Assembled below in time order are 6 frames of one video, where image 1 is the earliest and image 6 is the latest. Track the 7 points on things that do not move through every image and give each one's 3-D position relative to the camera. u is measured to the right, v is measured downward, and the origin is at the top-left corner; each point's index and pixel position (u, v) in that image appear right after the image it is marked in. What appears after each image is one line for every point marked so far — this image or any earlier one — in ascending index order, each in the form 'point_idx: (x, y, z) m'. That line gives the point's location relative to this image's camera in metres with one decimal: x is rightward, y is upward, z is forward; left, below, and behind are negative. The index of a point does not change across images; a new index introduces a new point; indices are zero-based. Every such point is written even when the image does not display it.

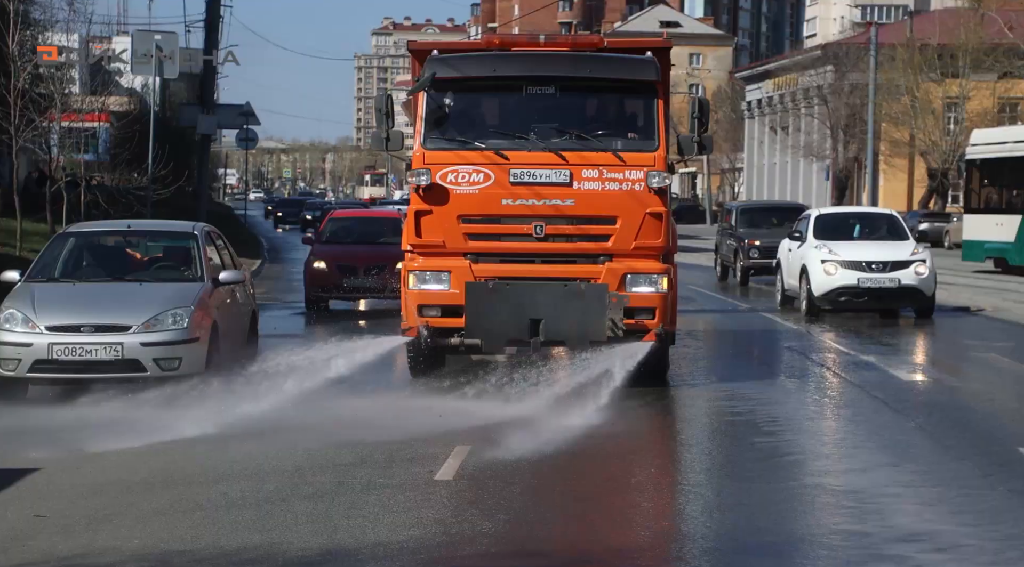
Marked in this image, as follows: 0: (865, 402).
0: (+3.0, -1.0, +14.2) m
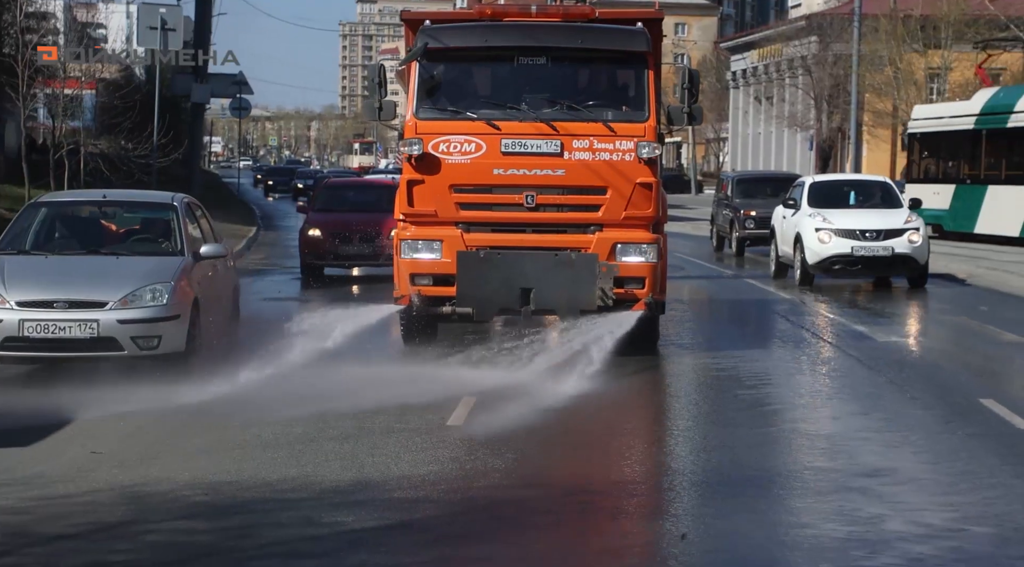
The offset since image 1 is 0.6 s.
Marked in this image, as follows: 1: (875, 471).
0: (+3.0, -0.7, +15.3) m
1: (+2.1, -1.1, +9.9) m
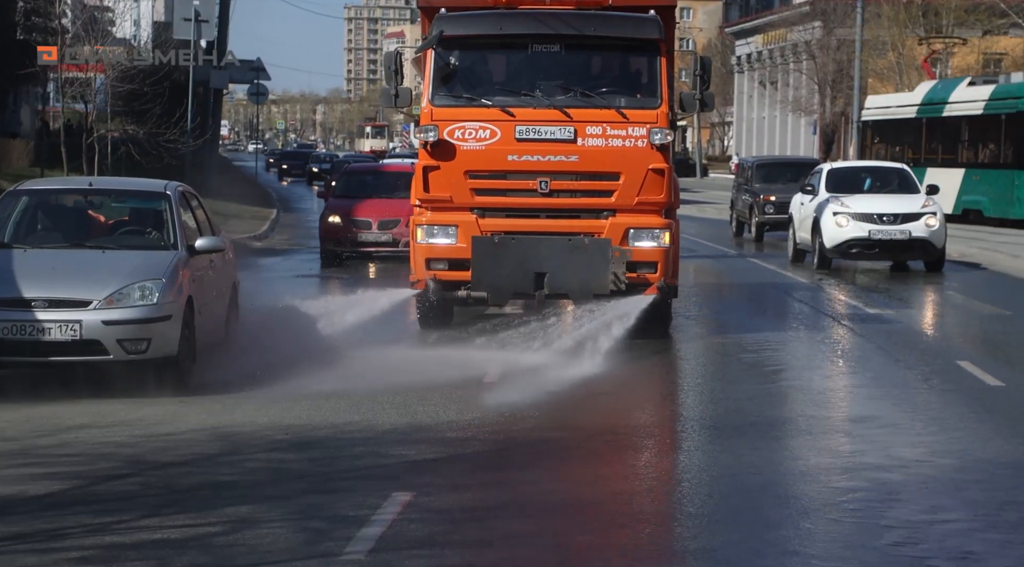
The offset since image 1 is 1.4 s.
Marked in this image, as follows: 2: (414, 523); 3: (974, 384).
0: (+3.2, -0.5, +16.8) m
1: (+2.3, -0.9, +11.4) m
2: (-0.5, -1.1, +7.8) m
3: (+3.6, -0.8, +13.1) m
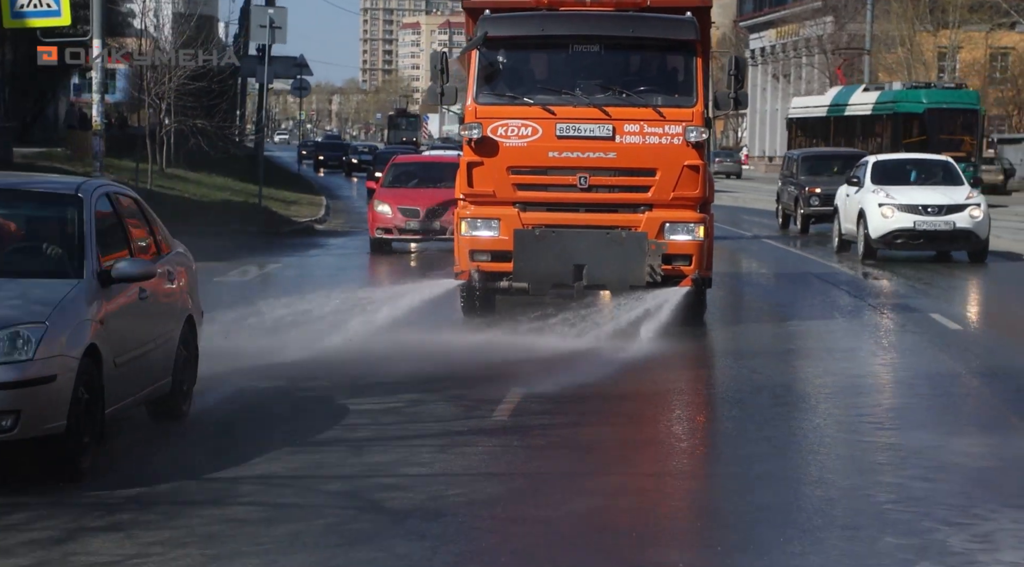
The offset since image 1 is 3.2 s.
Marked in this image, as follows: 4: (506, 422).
0: (+3.9, -0.1, +20.4) m
1: (+3.0, -0.6, +15.0) m
2: (+0.1, -0.8, +11.4) m
3: (+4.2, -0.4, +16.6) m
4: (-0.1, -0.9, +10.6) m
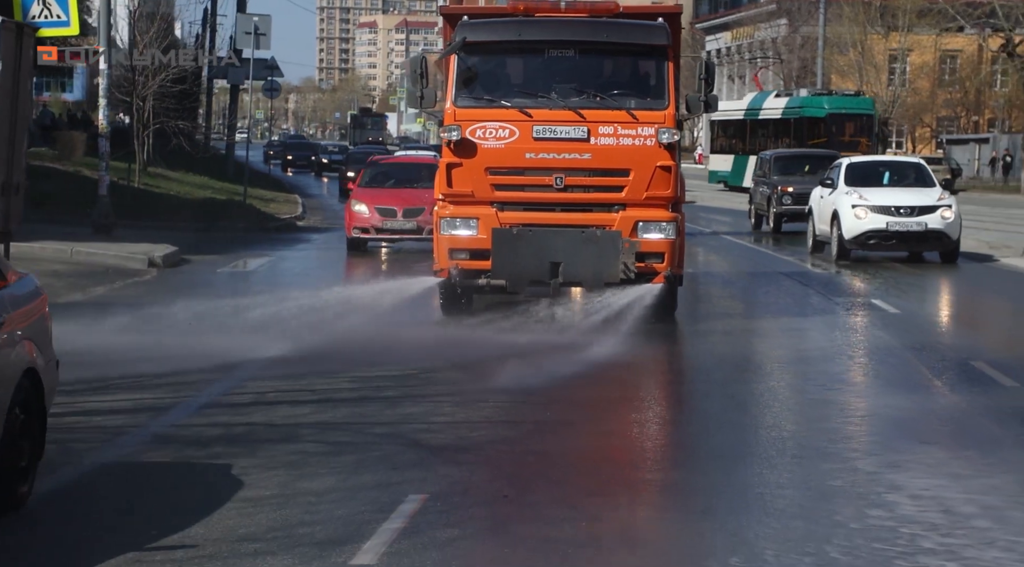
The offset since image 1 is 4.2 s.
0: (+3.6, 0.0, +22.3) m
1: (+2.8, -0.5, +17.0) m
2: (+0.1, -0.7, +13.3) m
3: (+4.0, -0.3, +18.6) m
4: (-0.1, -0.8, +12.5) m
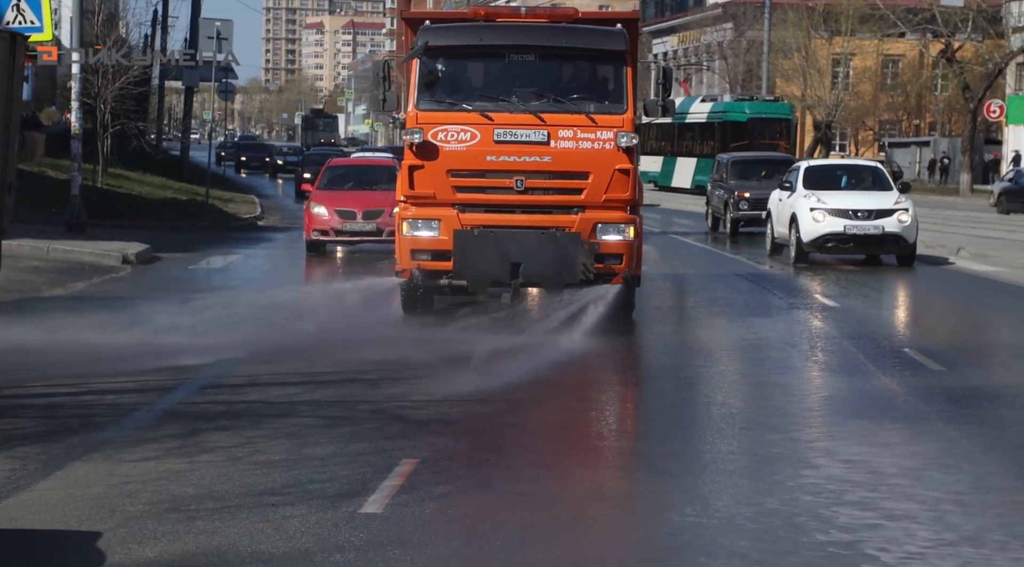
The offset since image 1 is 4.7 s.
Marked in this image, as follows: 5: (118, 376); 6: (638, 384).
0: (+3.1, +0.1, +23.5) m
1: (+2.5, -0.4, +18.2) m
2: (-0.1, -0.6, +14.4) m
3: (+3.6, -0.3, +19.9) m
4: (-0.3, -0.7, +13.6) m
5: (-3.0, -0.7, +13.1) m
6: (+1.0, -0.8, +13.0) m
